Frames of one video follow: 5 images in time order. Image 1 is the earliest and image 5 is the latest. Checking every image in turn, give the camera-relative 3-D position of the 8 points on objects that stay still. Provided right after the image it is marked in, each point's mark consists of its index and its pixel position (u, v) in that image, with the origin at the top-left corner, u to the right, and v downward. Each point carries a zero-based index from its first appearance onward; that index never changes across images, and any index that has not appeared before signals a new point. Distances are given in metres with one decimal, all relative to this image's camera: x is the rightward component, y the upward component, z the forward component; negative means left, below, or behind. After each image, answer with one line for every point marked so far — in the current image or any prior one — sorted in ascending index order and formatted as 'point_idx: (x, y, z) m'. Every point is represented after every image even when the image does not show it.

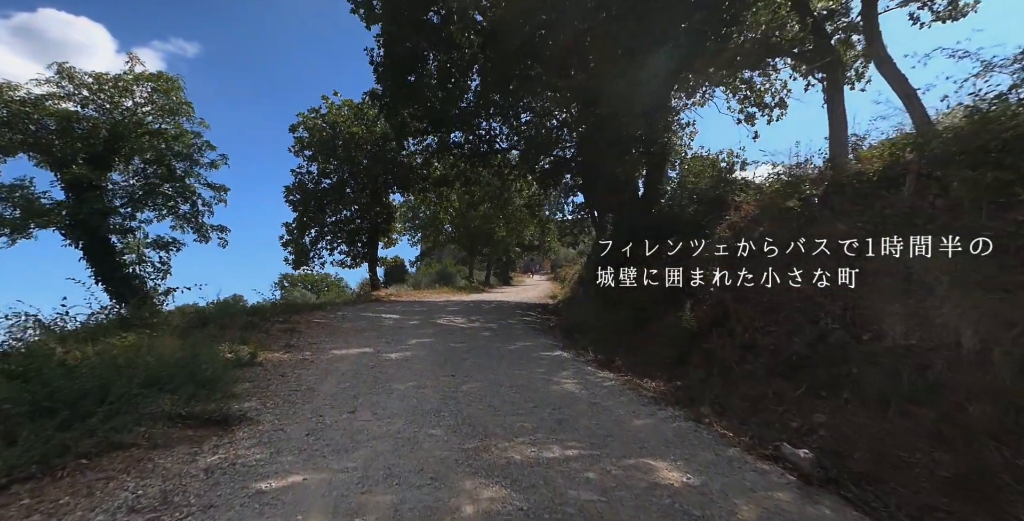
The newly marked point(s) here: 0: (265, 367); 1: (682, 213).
0: (-3.2, -1.4, +6.8) m
1: (+3.8, +1.0, +11.4) m
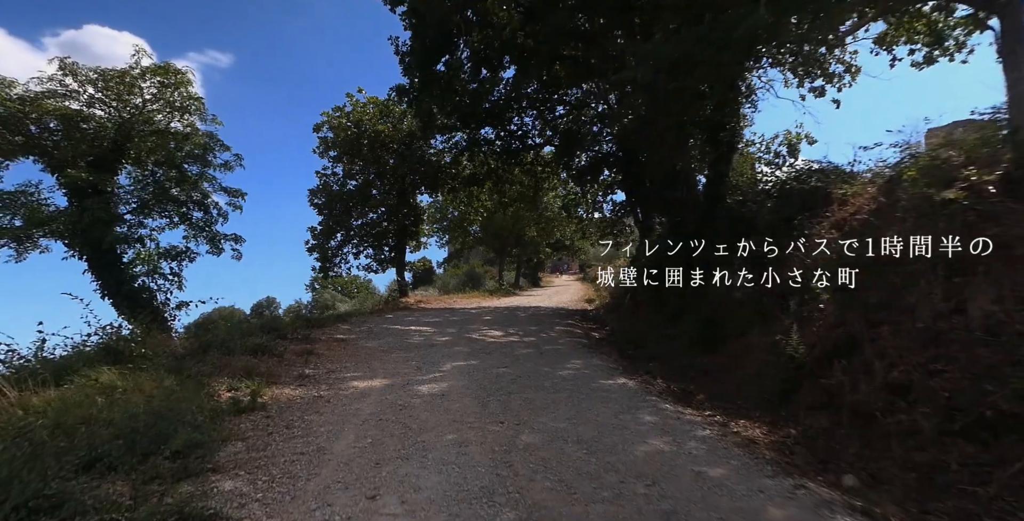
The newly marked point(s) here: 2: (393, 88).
0: (-2.5, -1.6, +5.5) m
1: (+4.7, +0.9, +9.7) m
2: (-3.9, +5.7, +16.6) m
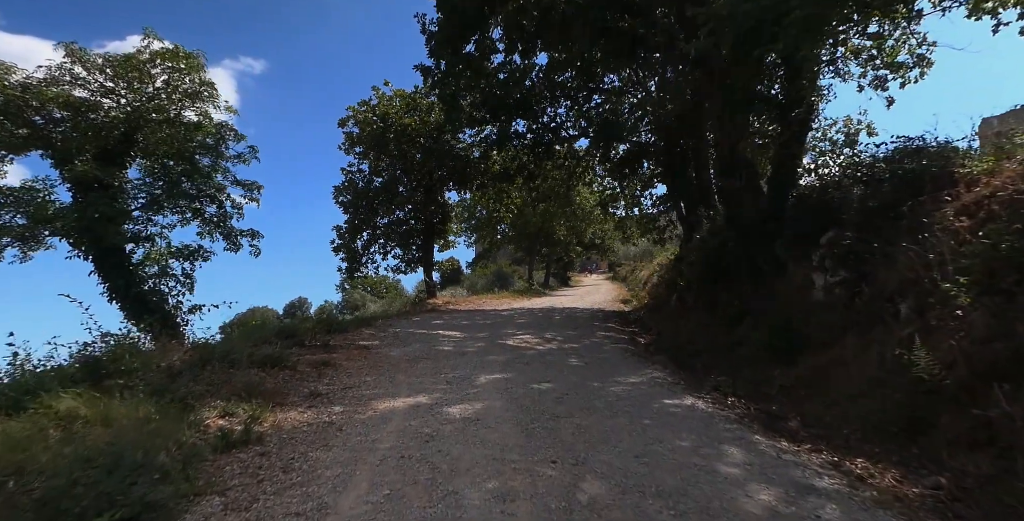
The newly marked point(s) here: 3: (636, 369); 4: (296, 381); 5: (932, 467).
0: (-2.1, -1.6, +4.4) m
1: (+5.3, +1.0, +8.2) m
2: (-2.9, +5.7, +15.6) m
3: (+2.1, -1.8, +8.7) m
4: (-2.8, -1.5, +6.7) m
5: (+3.5, -1.7, +4.3) m
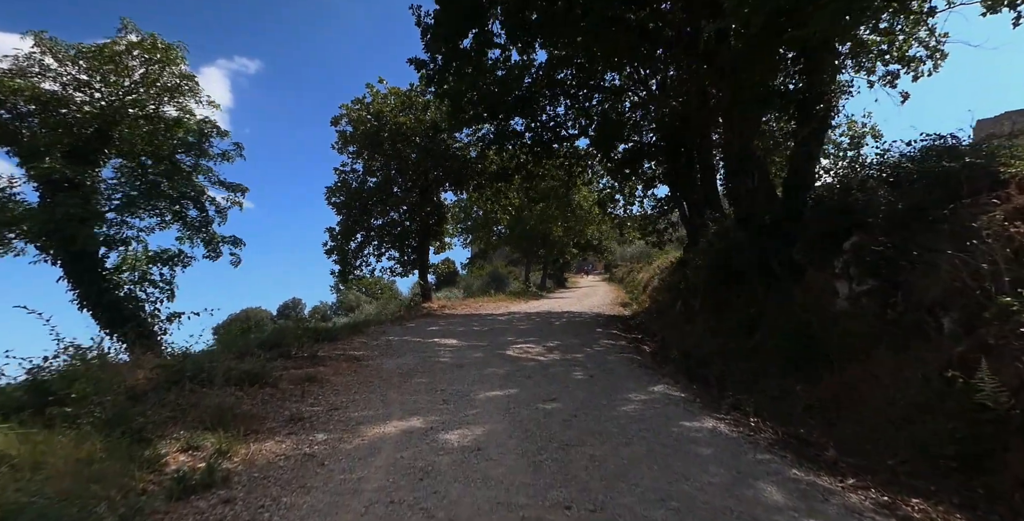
0: (-2.0, -1.7, +3.8) m
1: (+5.4, +0.8, +7.6) m
2: (-2.9, +5.6, +15.0) m
3: (+2.1, -1.9, +8.1) m
4: (-2.7, -1.6, +6.0) m
5: (+3.6, -1.8, +3.7) m
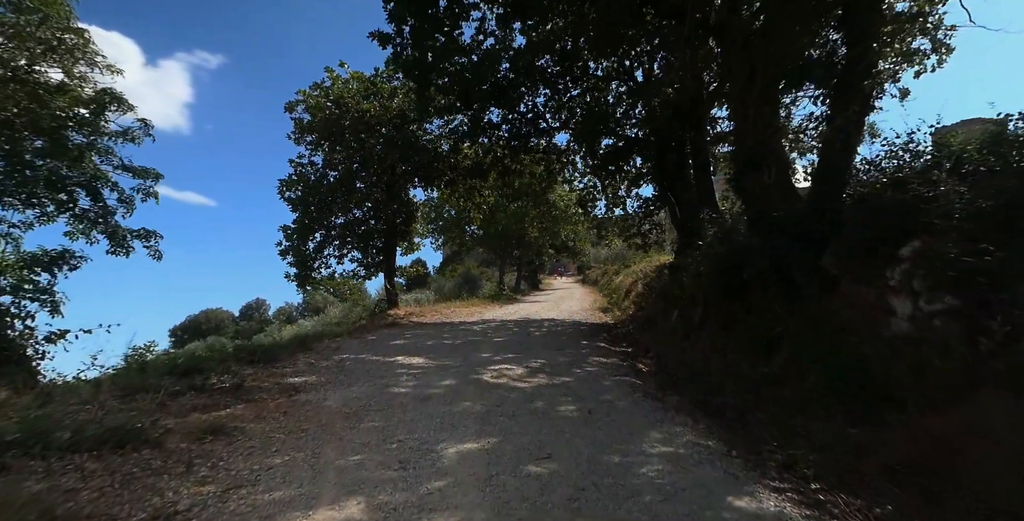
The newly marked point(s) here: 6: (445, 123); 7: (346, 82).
0: (-2.0, -1.7, +1.9) m
1: (+5.1, +0.7, +6.1) m
2: (-3.5, +5.5, +13.1) m
3: (+1.9, -2.1, +6.5) m
4: (-2.9, -1.7, +4.1) m
5: (+3.5, -1.9, +2.1) m
6: (-2.5, +5.2, +19.7) m
7: (-6.3, +6.8, +19.8) m
